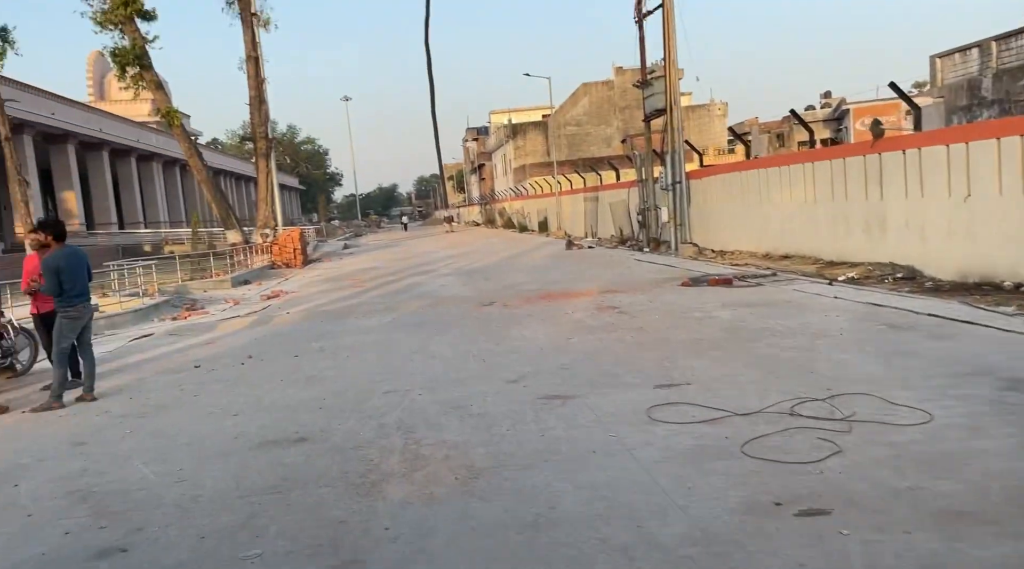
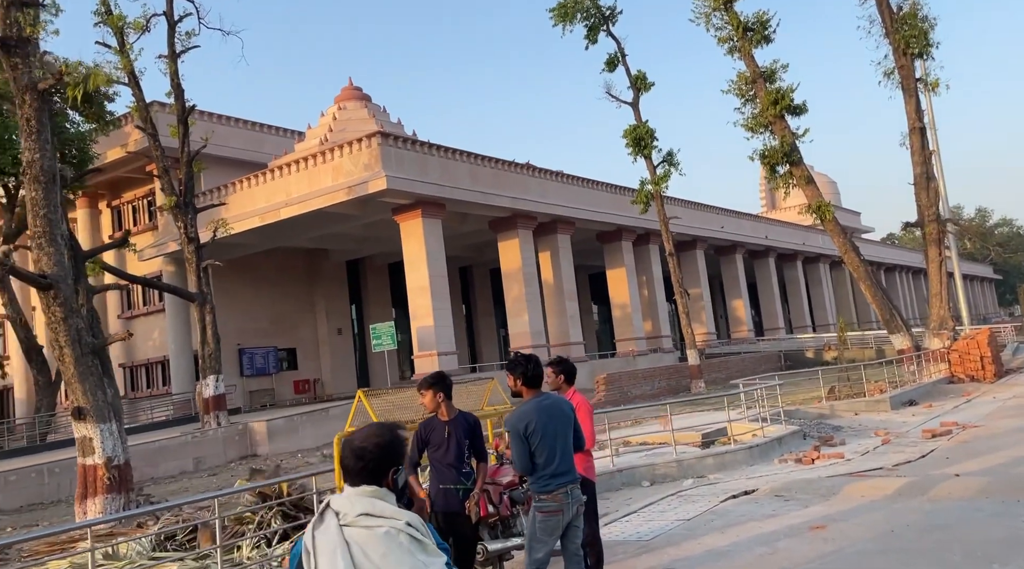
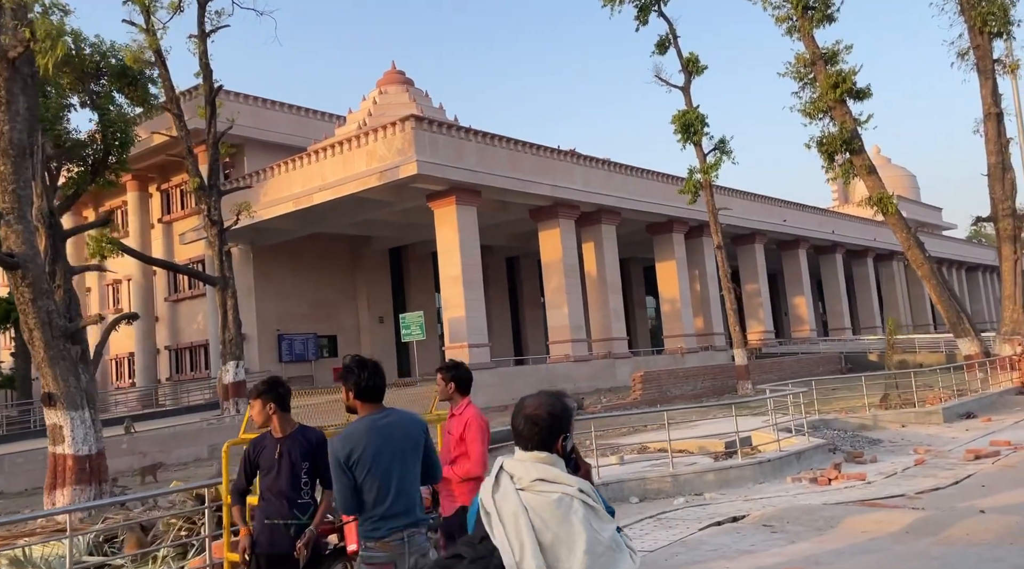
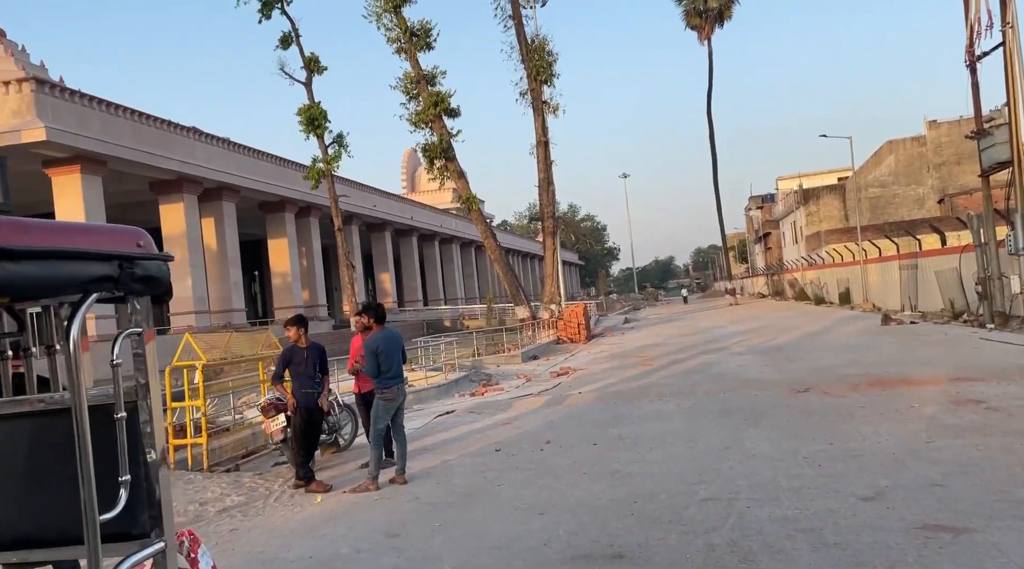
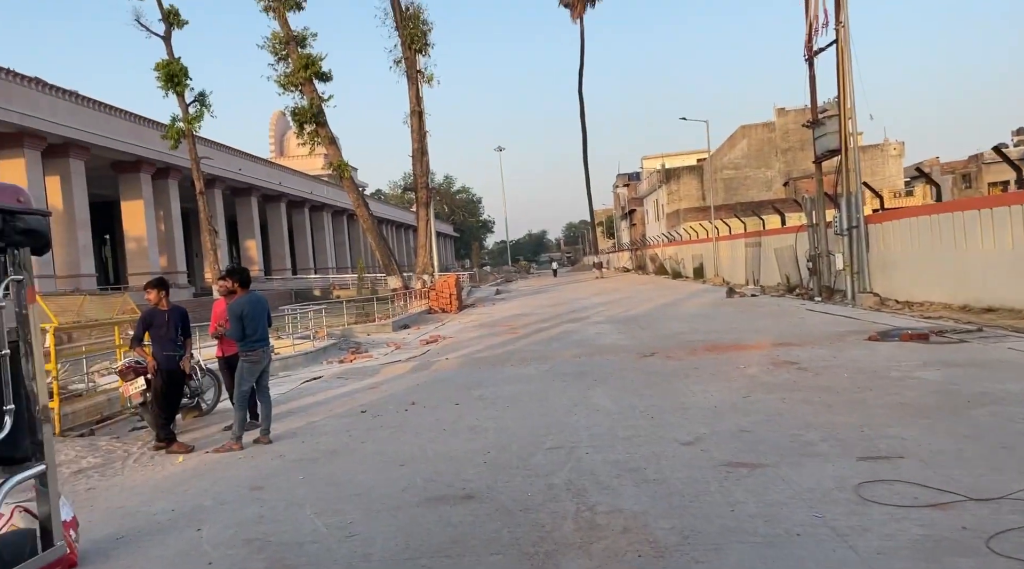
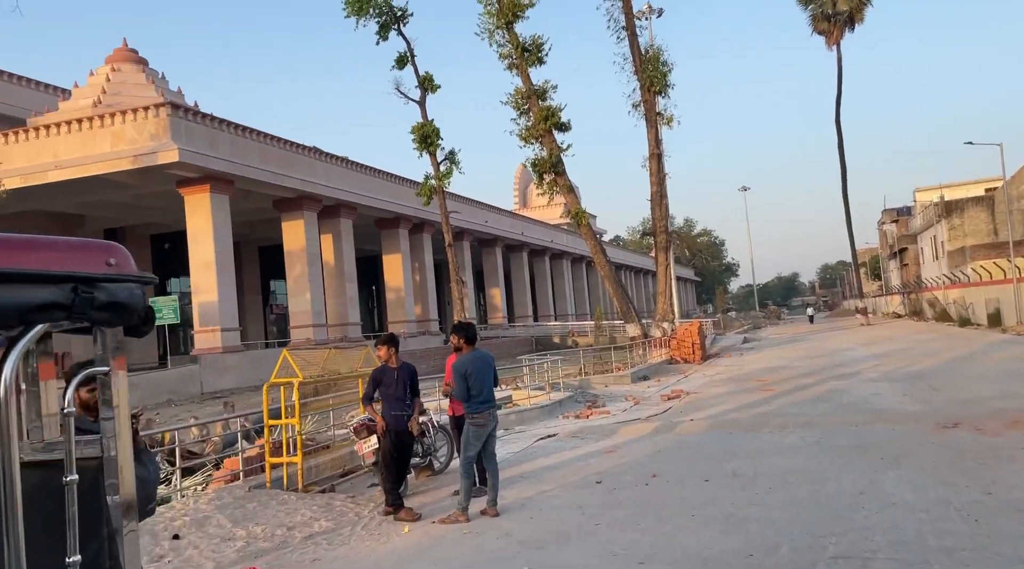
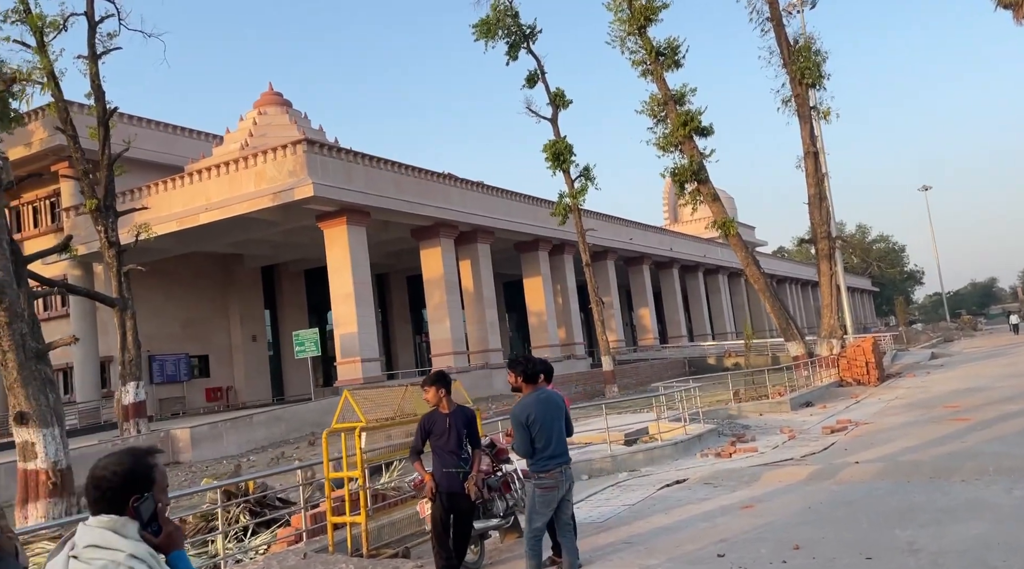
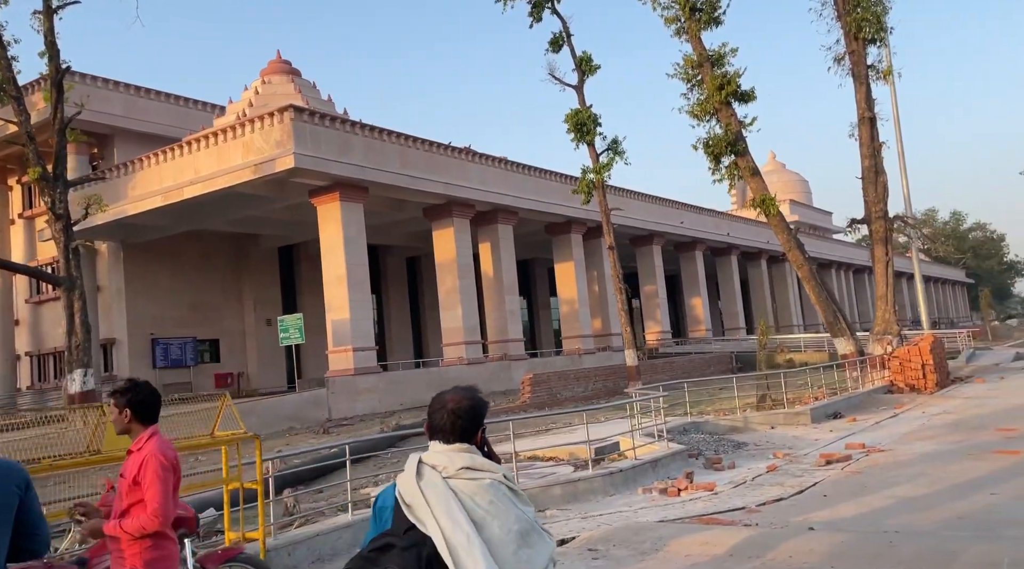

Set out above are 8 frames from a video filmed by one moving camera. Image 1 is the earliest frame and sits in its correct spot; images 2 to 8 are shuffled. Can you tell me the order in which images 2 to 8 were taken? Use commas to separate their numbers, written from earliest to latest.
5, 4, 6, 7, 2, 3, 8
